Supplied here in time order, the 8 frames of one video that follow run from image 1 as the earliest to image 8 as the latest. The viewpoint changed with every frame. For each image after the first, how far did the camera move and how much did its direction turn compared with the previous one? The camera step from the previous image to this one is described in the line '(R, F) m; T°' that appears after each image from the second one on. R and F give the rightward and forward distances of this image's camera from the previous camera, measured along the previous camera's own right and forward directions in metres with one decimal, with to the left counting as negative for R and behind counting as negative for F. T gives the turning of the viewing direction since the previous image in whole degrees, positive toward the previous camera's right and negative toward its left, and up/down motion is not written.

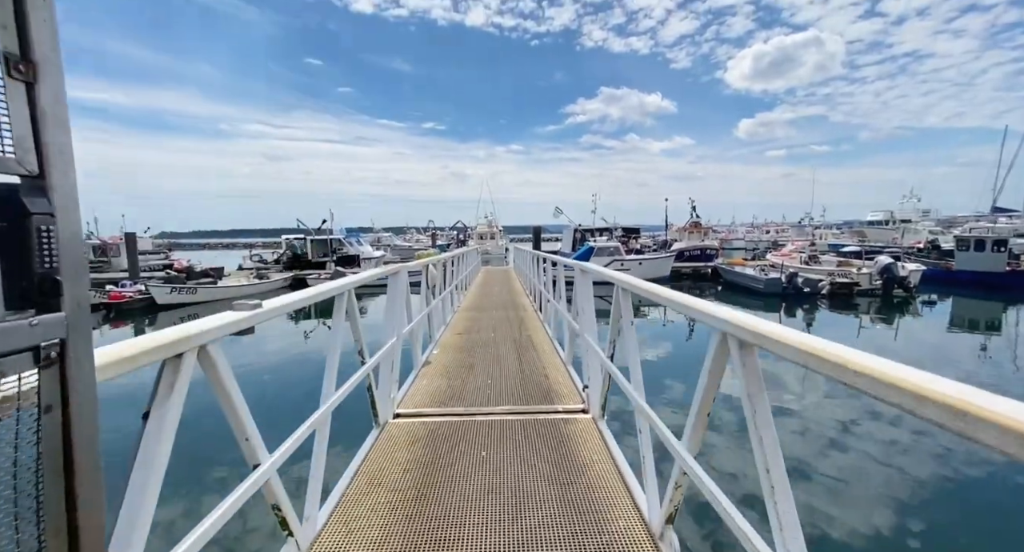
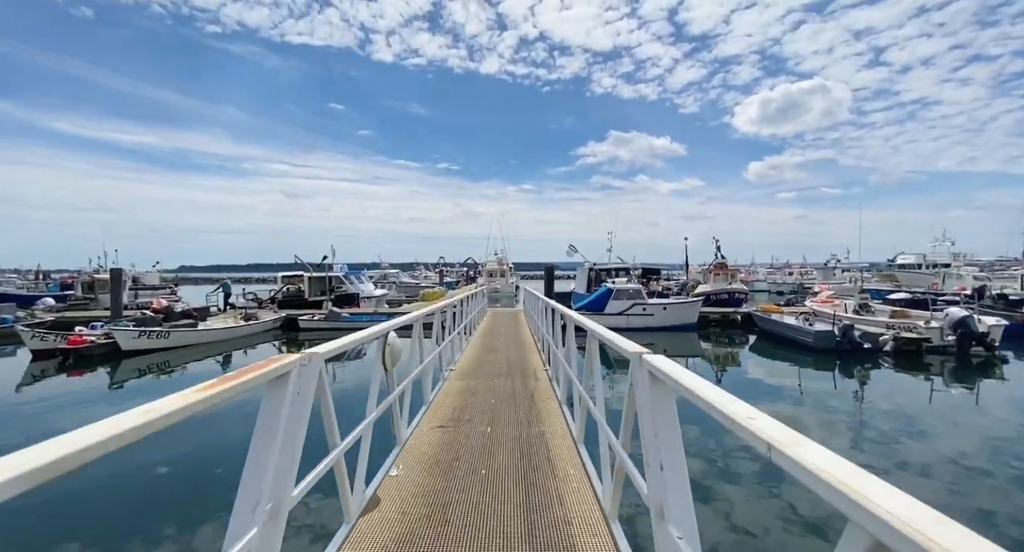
(0.0, +1.4) m; -1°
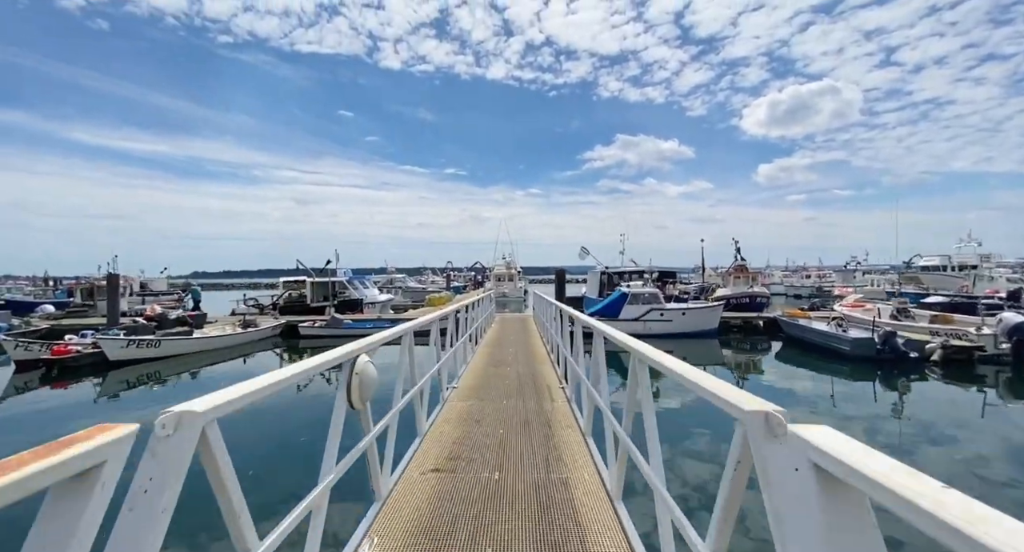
(-0.1, +0.7) m; -1°
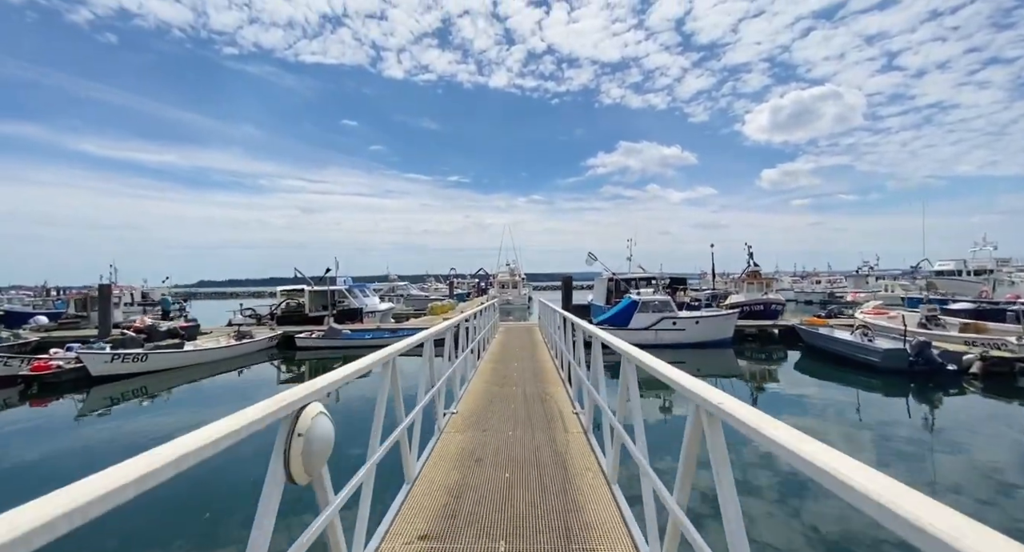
(0.0, +0.6) m; 0°
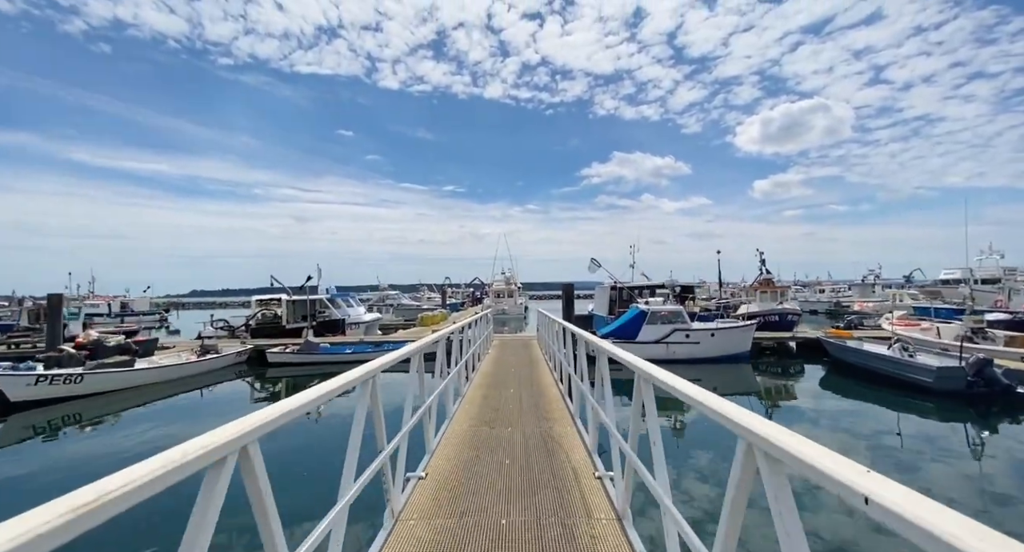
(0.0, +1.3) m; +1°
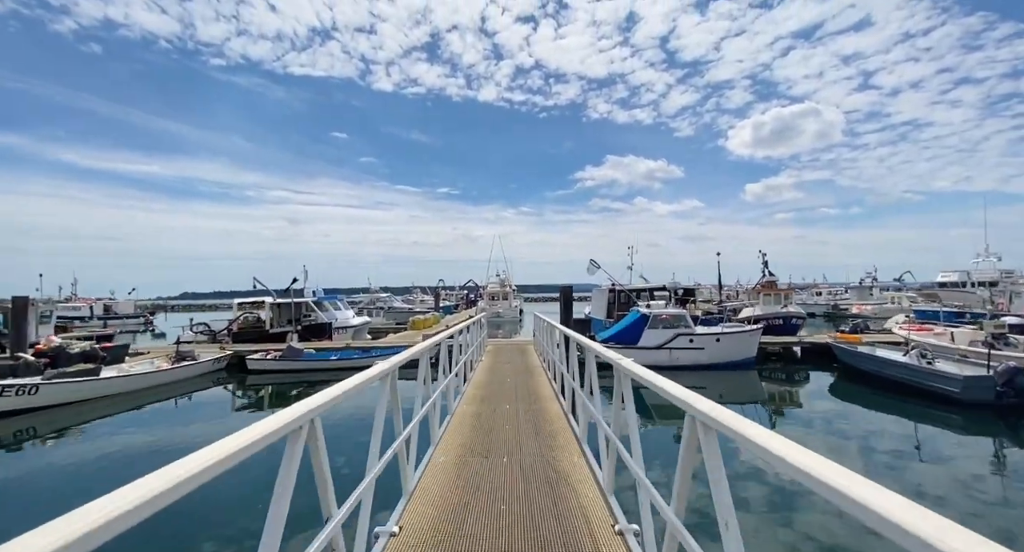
(0.0, +0.6) m; +1°
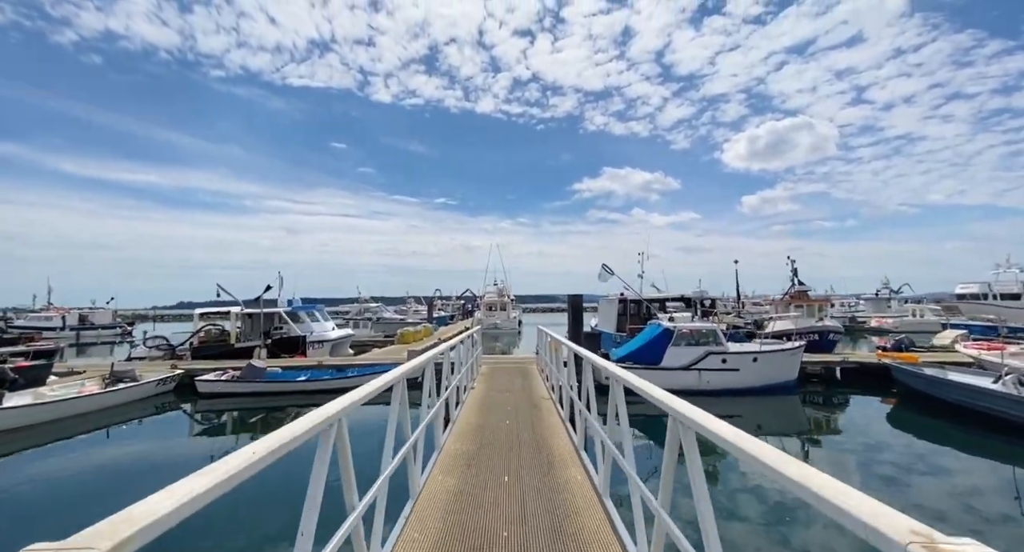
(-0.1, +1.7) m; 0°
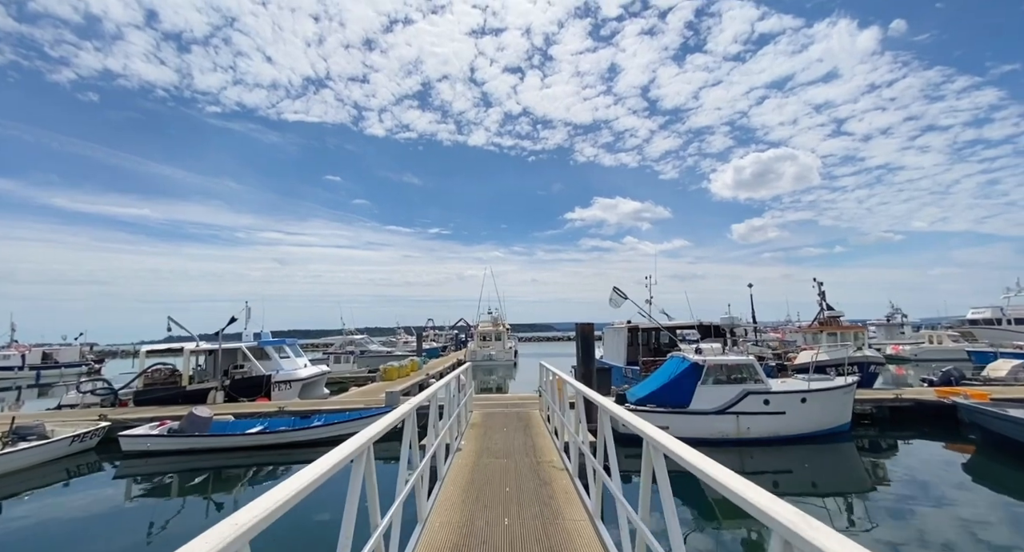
(-0.1, +1.5) m; +1°
